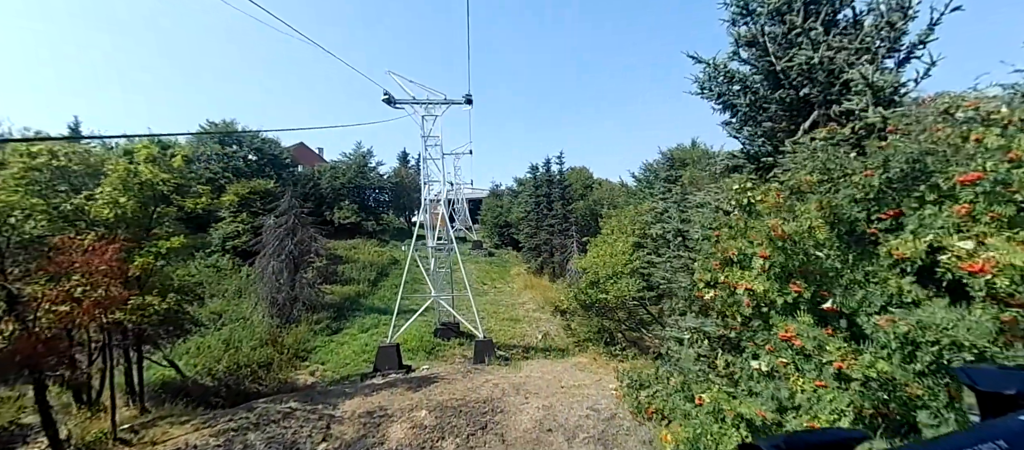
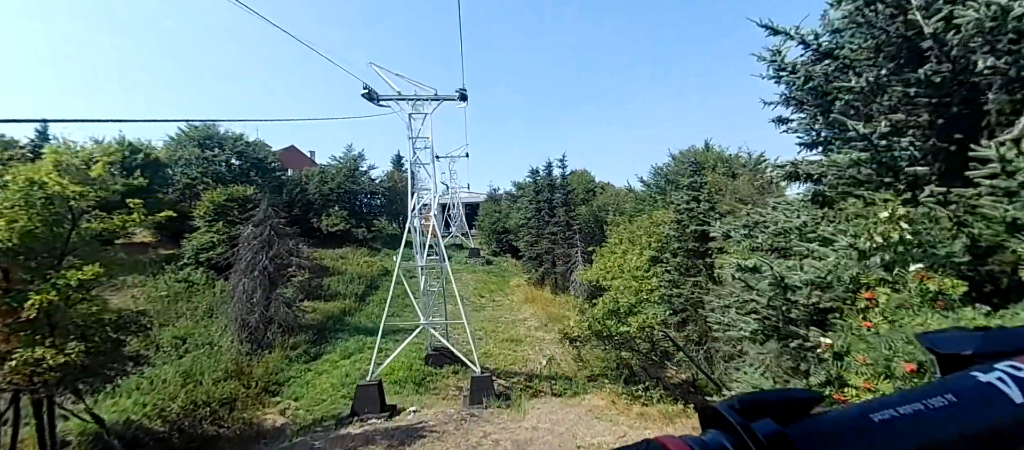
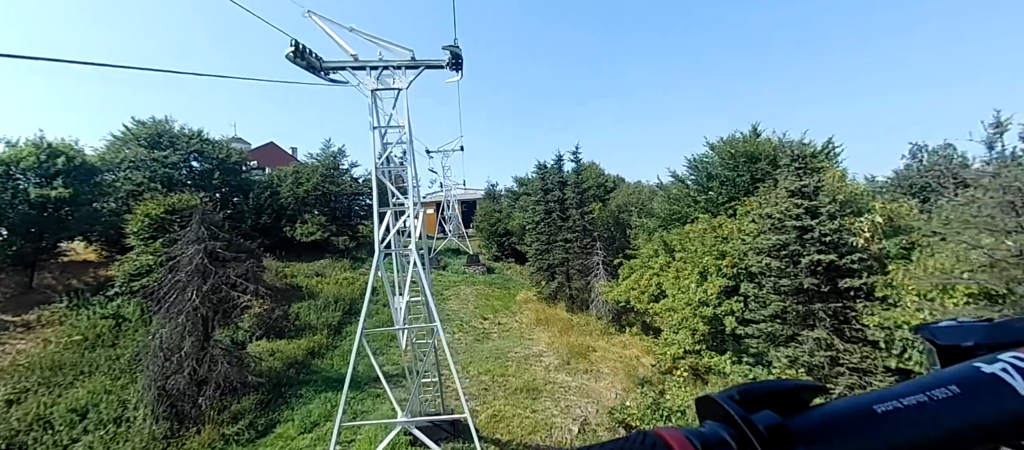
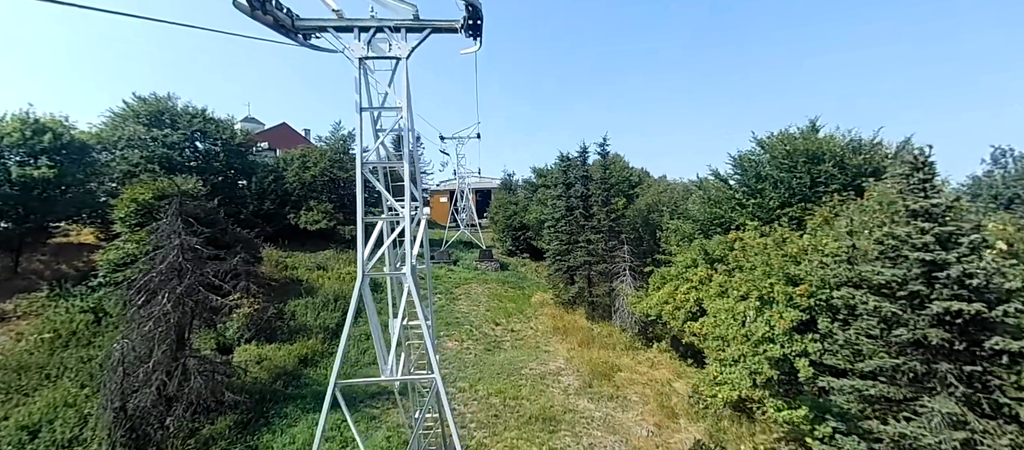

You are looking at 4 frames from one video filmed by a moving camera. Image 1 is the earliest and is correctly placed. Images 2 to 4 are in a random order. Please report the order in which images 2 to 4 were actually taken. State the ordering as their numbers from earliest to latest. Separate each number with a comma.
2, 3, 4
